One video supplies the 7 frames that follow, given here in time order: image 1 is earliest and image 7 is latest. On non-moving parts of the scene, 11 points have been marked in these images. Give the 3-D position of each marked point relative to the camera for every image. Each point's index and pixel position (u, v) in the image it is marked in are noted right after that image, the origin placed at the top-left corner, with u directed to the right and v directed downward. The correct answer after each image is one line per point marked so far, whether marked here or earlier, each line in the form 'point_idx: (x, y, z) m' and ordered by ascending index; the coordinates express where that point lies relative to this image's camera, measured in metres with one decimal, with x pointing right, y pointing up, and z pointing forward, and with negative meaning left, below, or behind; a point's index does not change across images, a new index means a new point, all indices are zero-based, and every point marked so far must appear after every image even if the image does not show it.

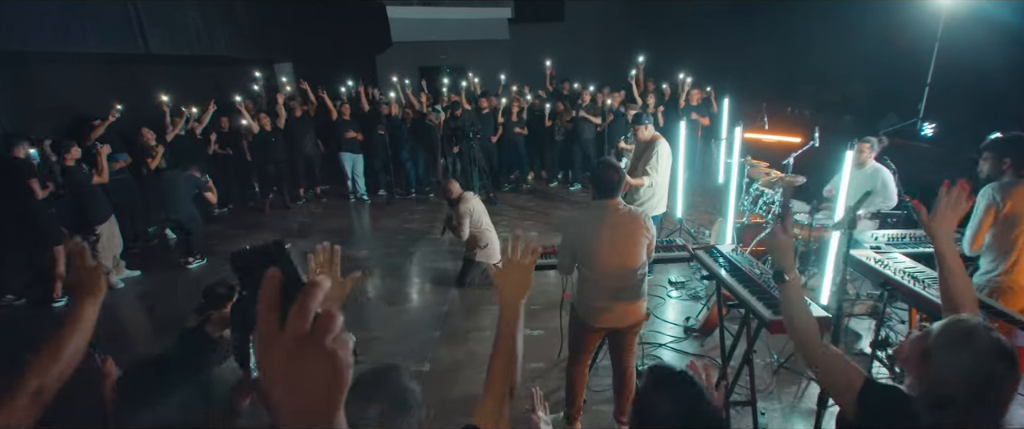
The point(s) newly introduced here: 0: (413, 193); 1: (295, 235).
0: (-1.8, +0.4, +9.9) m
1: (-3.2, -0.3, +8.1) m
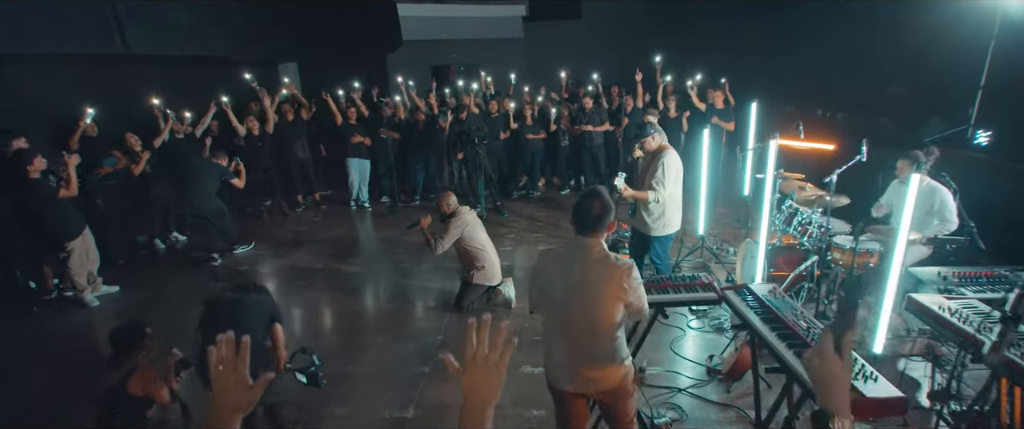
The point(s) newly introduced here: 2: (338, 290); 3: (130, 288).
0: (-1.6, +0.2, +9.4) m
1: (-3.1, -0.4, +7.7) m
2: (-1.9, -0.8, +6.1) m
3: (-4.4, -0.9, +6.3) m
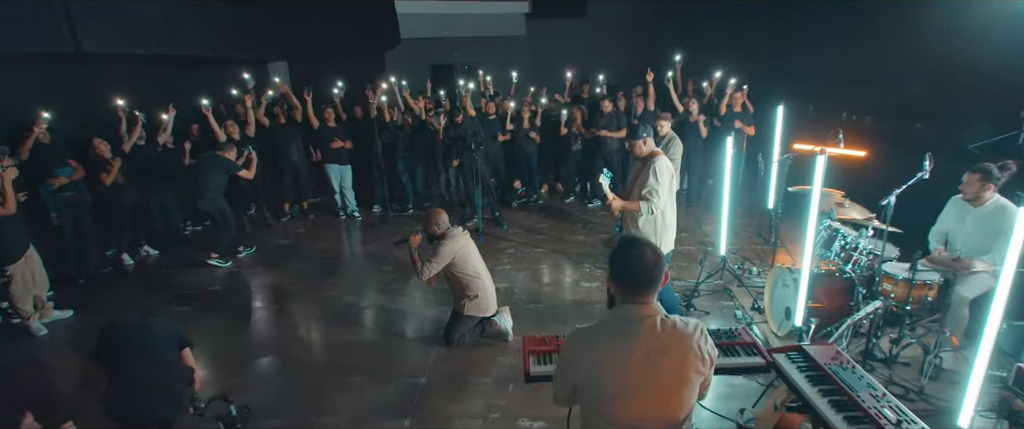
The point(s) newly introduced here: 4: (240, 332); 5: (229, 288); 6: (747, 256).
0: (-1.6, +0.1, +8.8) m
1: (-3.1, -0.6, +7.1) m
2: (-2.0, -1.0, +5.5) m
3: (-4.4, -1.0, +5.7) m
4: (-2.6, -1.1, +5.3) m
5: (-3.2, -0.8, +6.2) m
6: (+2.6, -0.5, +6.1) m
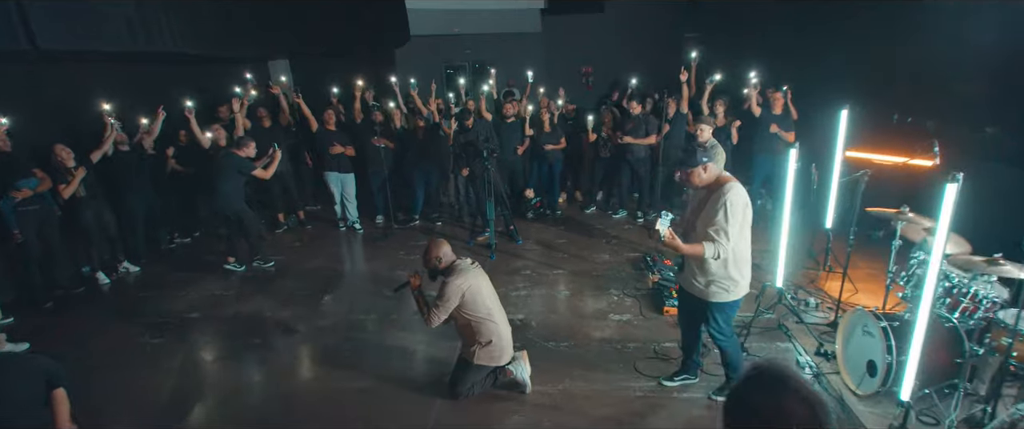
0: (-1.4, -0.1, +8.1) m
1: (-2.9, -0.8, +6.4) m
2: (-1.8, -1.2, +4.7) m
3: (-4.3, -1.2, +5.0) m
4: (-2.5, -1.3, +4.5) m
5: (-3.1, -1.0, +5.5) m
6: (+2.8, -0.7, +5.2) m
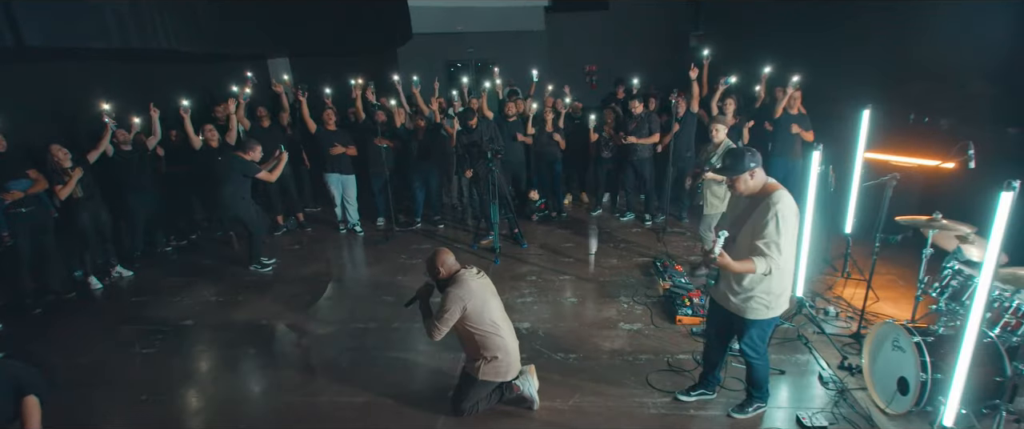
0: (-1.3, -0.1, +7.9) m
1: (-2.9, -0.8, +6.2) m
2: (-1.8, -1.2, +4.5) m
3: (-4.2, -1.2, +4.8) m
4: (-2.4, -1.3, +4.4) m
5: (-3.0, -1.0, +5.3) m
6: (+2.8, -0.7, +5.0) m
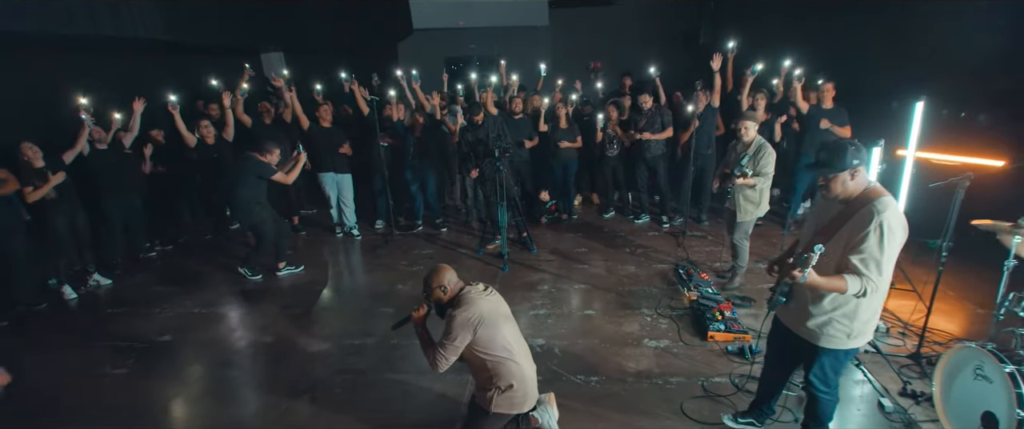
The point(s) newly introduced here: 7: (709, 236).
0: (-1.2, -0.2, +7.4) m
1: (-2.8, -0.8, +5.7) m
2: (-1.7, -1.3, +4.1) m
3: (-4.1, -1.3, +4.3) m
4: (-2.3, -1.4, +3.9) m
5: (-2.9, -1.1, +4.9) m
6: (+2.9, -0.7, +4.5) m
7: (+2.4, -0.3, +6.6) m
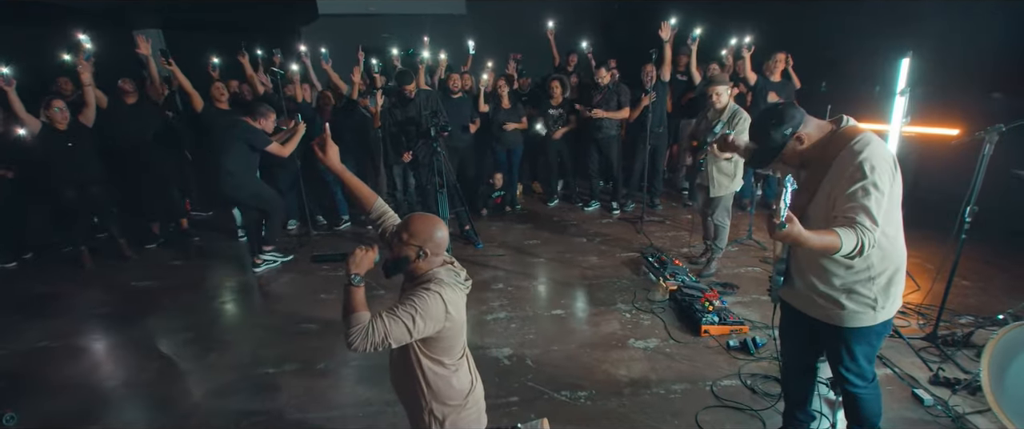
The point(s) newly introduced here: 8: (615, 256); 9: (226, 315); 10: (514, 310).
0: (-2.0, -0.1, +6.3) m
1: (-3.2, -0.8, +4.4) m
2: (-1.8, -1.2, +3.0) m
3: (-4.3, -1.3, +2.9) m
4: (-2.5, -1.4, +2.7) m
5: (-3.2, -1.1, +3.6) m
6: (+2.6, -0.5, +4.2) m
7: (+1.7, -0.1, +6.1) m
8: (+1.0, -0.4, +5.2) m
9: (-2.3, -0.8, +4.4) m
10: (0.0, -0.7, +4.2) m
